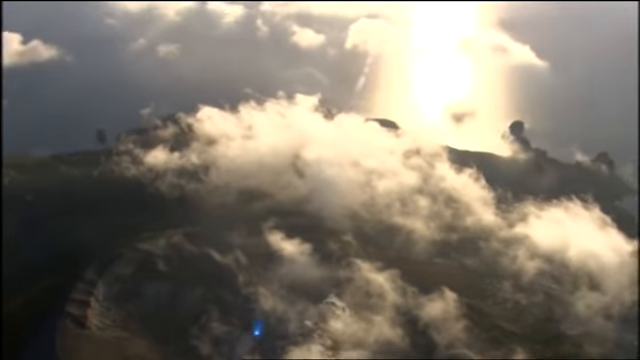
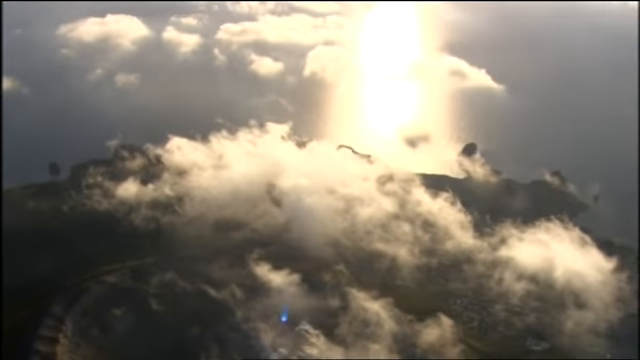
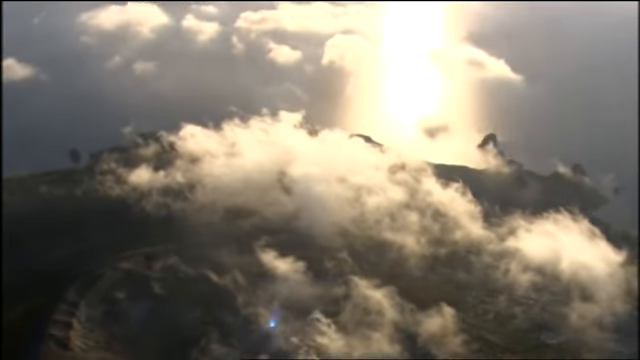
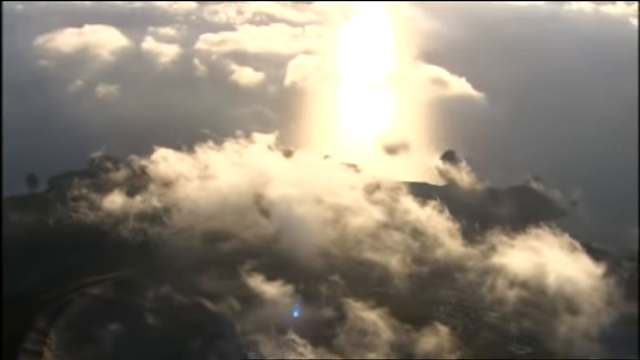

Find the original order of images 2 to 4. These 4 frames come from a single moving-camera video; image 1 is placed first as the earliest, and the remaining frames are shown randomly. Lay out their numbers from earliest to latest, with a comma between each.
3, 2, 4
